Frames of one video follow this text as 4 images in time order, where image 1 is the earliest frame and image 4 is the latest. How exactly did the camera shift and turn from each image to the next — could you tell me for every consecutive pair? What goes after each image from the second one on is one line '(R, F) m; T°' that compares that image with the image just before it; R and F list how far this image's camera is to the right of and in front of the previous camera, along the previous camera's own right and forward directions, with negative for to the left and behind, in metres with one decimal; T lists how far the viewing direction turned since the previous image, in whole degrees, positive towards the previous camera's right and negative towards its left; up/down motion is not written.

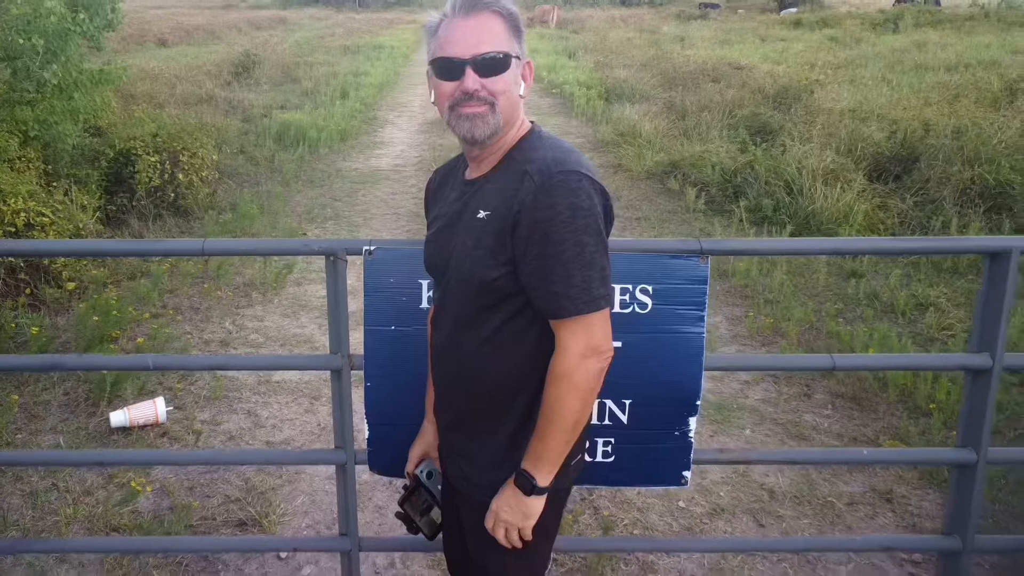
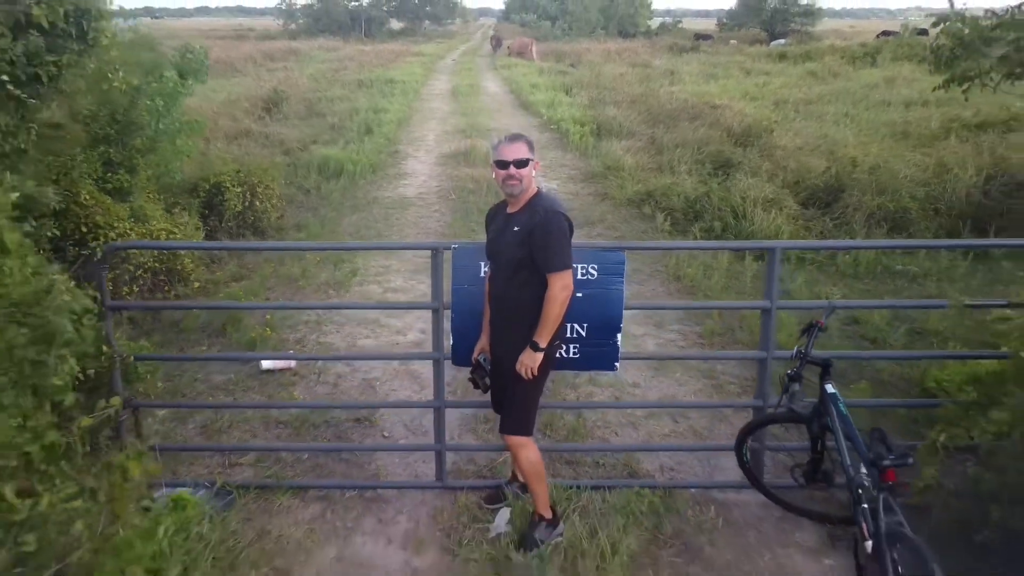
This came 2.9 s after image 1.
(-0.1, -1.7) m; 0°
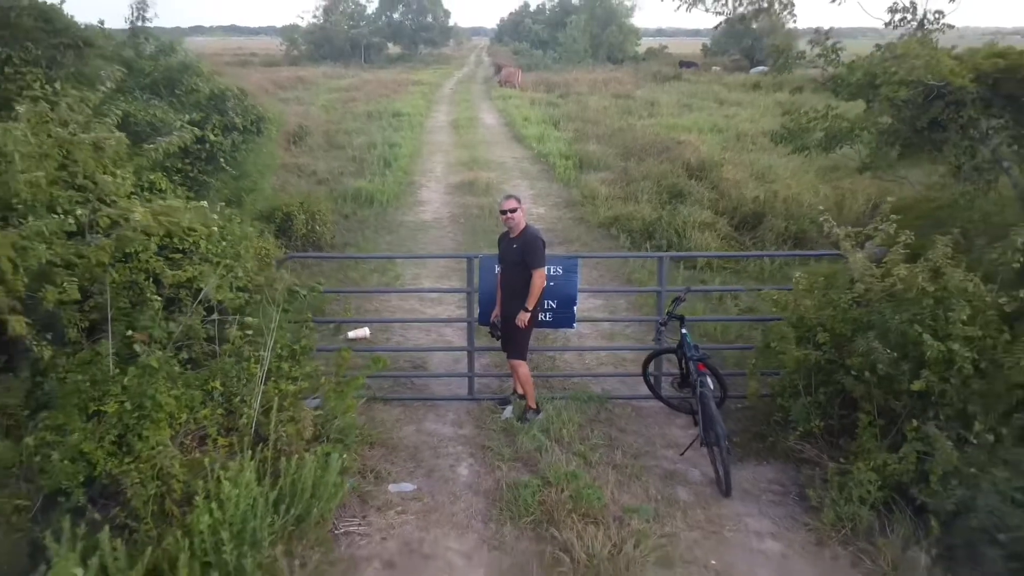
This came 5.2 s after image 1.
(-0.1, -2.6) m; 0°
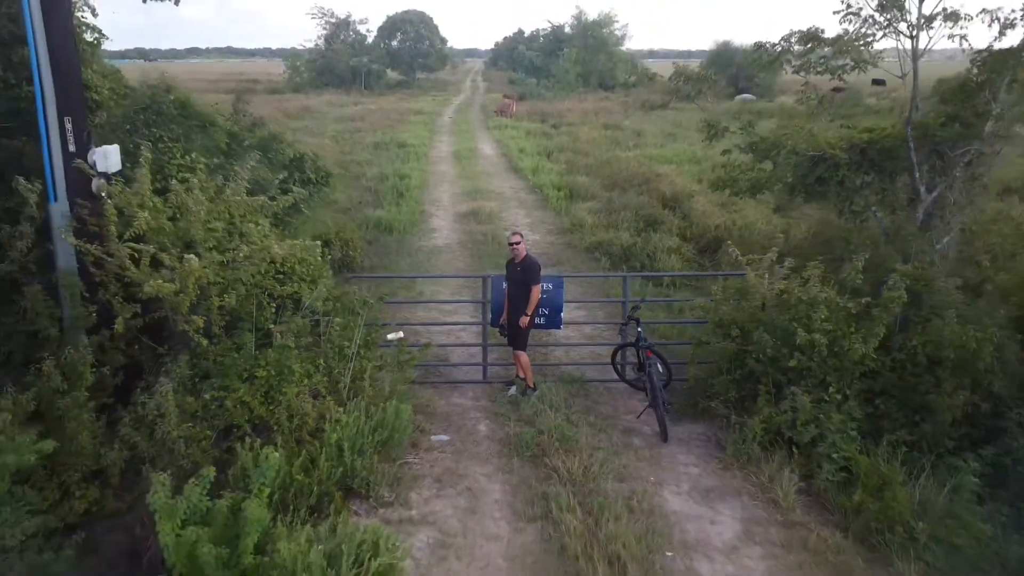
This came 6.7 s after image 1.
(-0.1, -2.2) m; 0°
